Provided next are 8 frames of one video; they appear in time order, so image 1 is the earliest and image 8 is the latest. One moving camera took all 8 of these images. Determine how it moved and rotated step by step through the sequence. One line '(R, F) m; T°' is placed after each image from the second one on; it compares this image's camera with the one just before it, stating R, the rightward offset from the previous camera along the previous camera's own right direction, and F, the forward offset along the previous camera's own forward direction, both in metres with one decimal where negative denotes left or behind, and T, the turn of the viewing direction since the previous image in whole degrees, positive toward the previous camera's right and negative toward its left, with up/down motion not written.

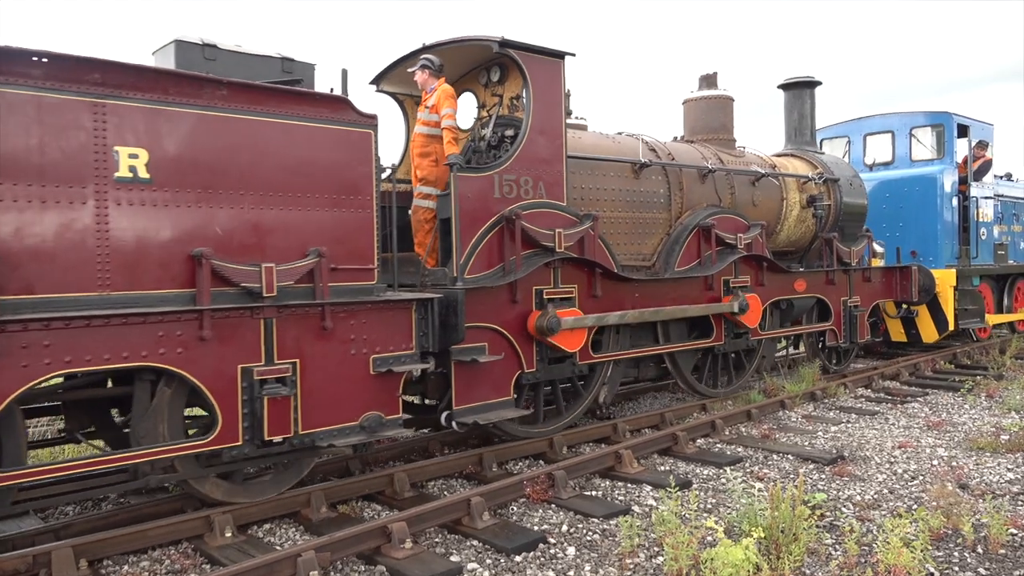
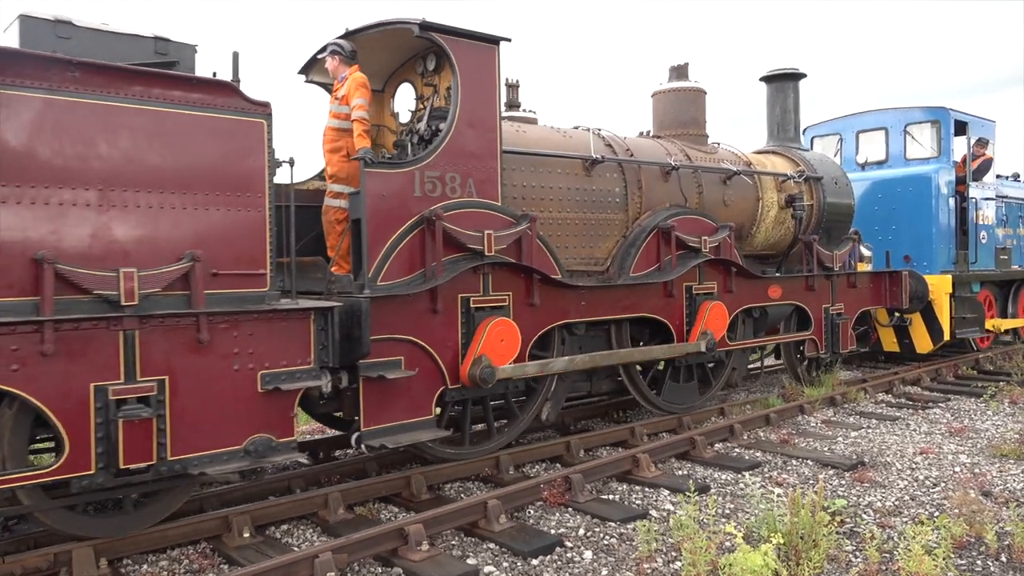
(+0.6, +0.5) m; -1°
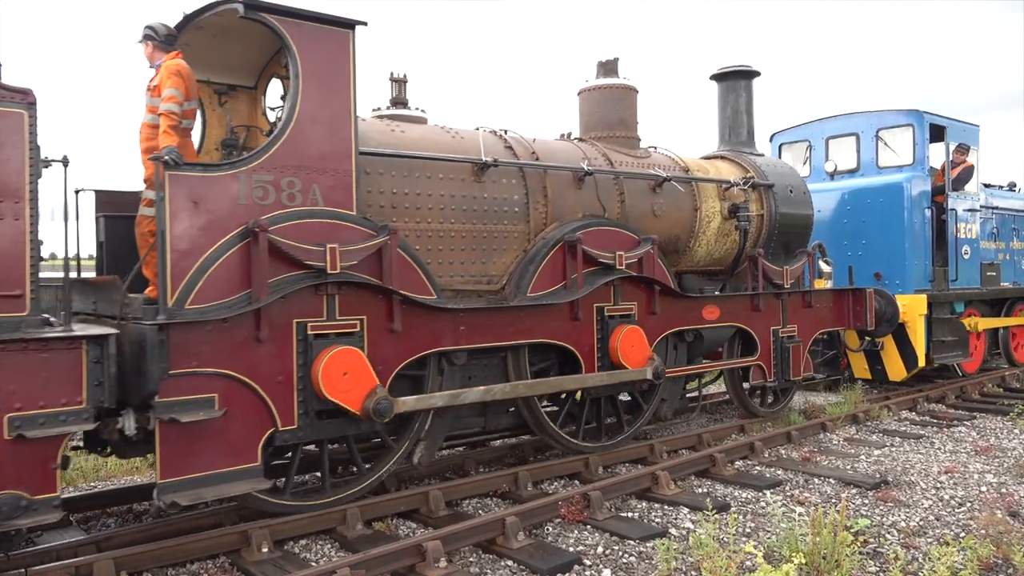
(+0.9, +0.8) m; -1°
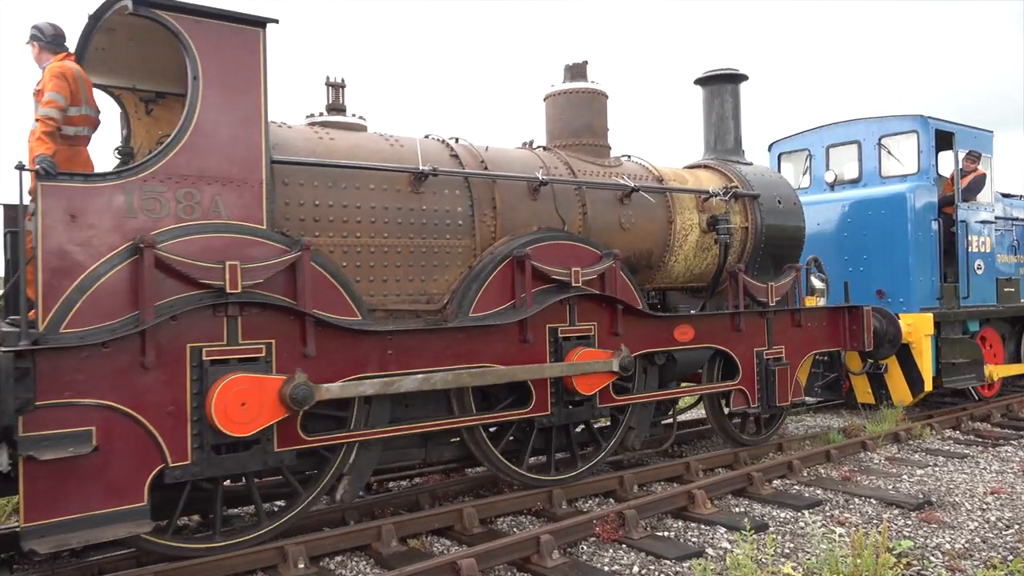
(+0.6, +0.5) m; -2°
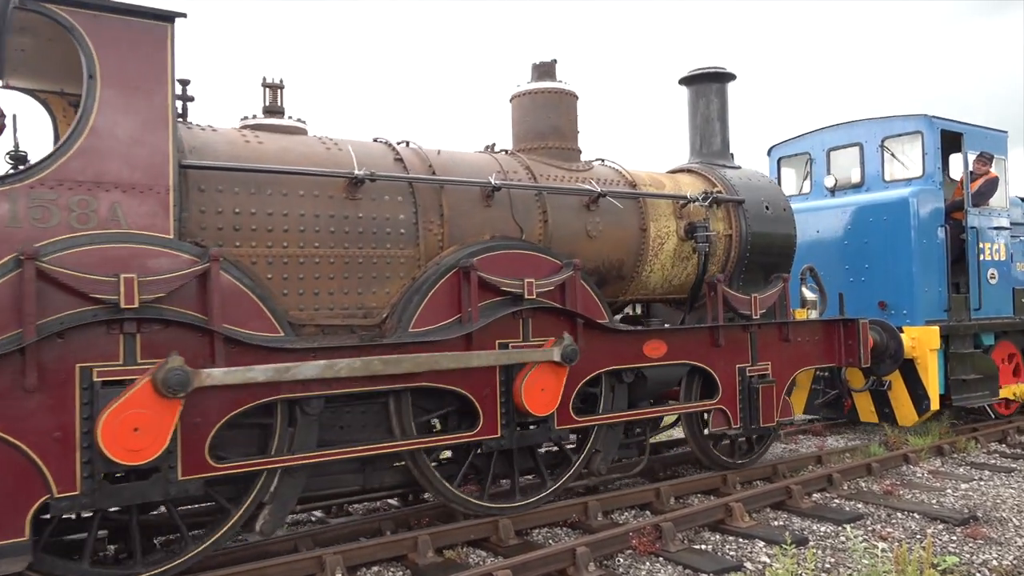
(+0.5, +0.4) m; -2°
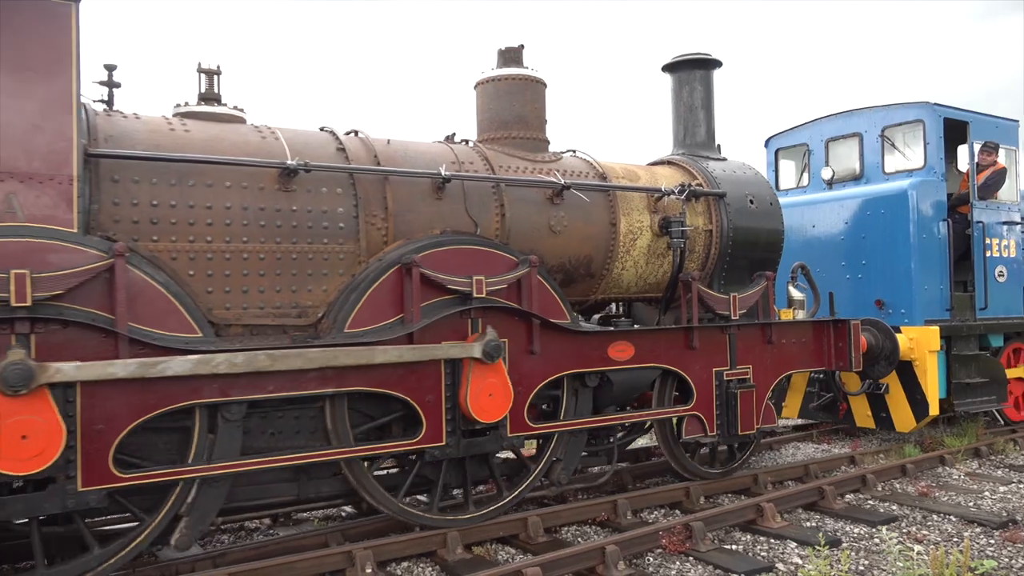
(+0.5, +0.3) m; -2°
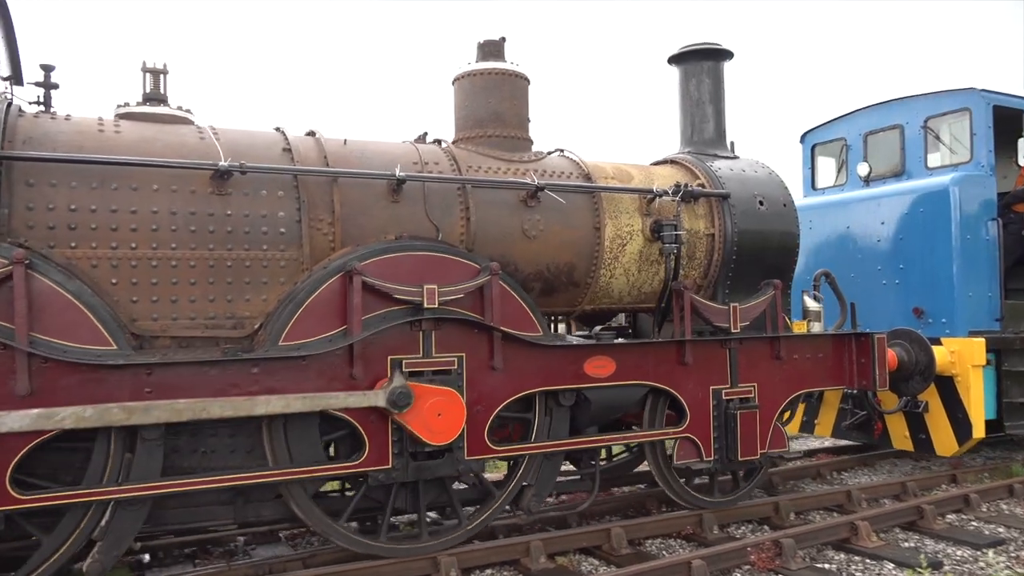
(+0.7, +0.4) m; -6°
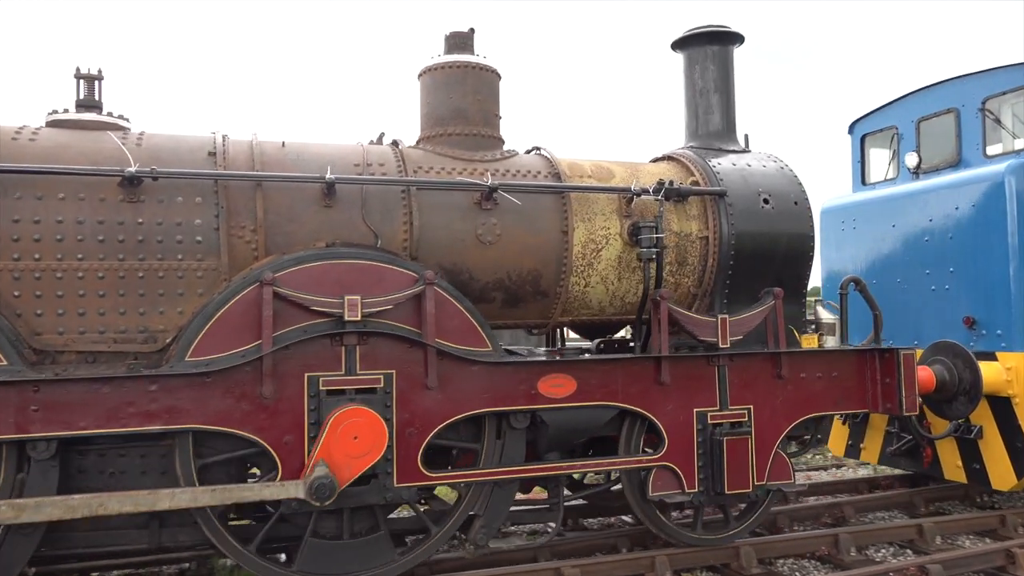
(+0.9, +0.5) m; -8°
